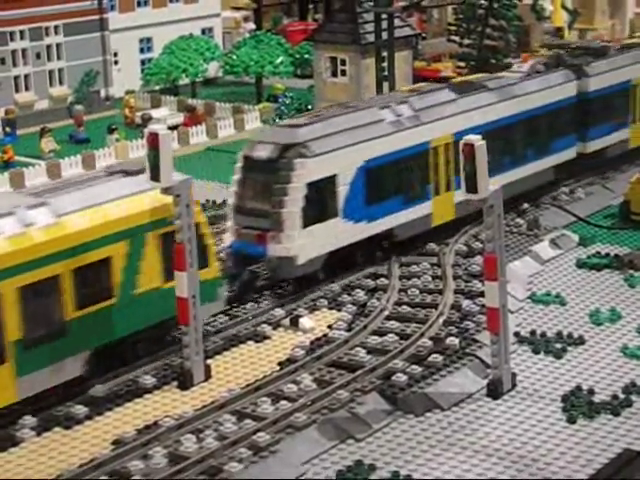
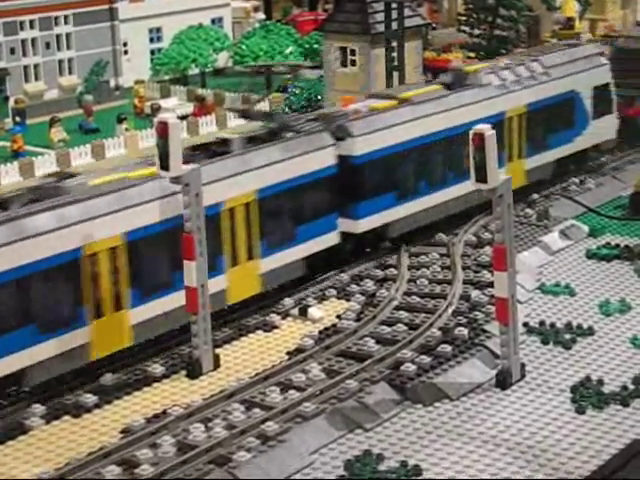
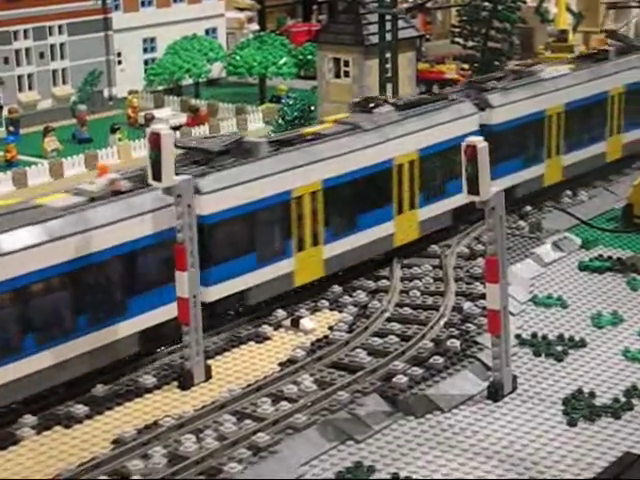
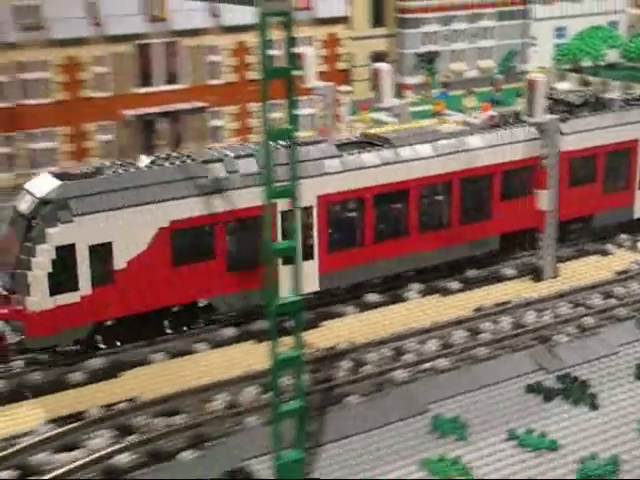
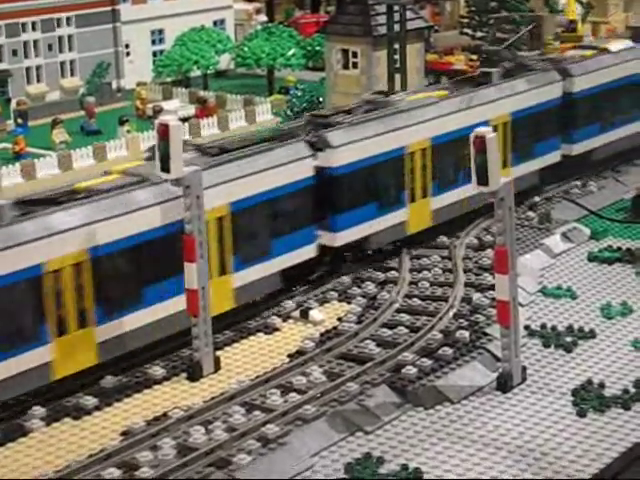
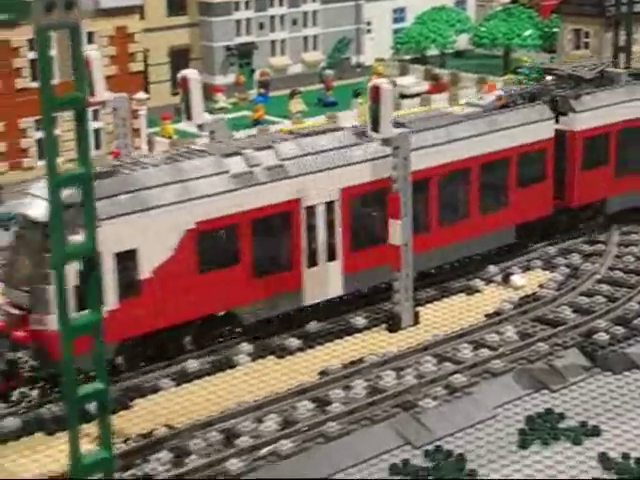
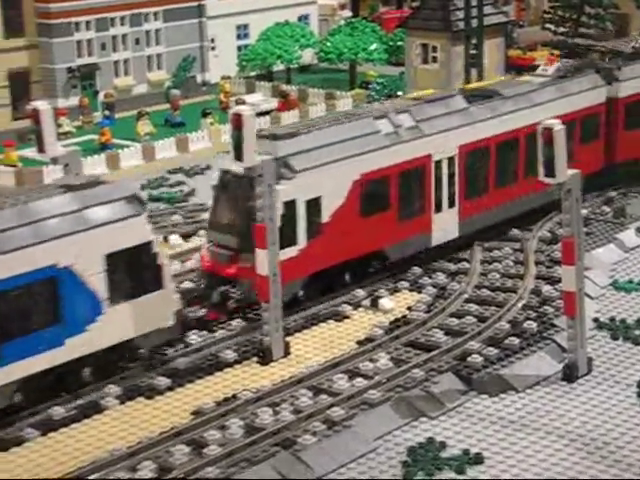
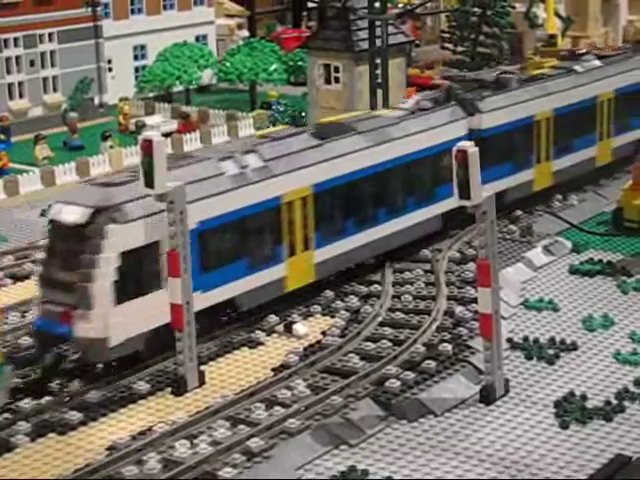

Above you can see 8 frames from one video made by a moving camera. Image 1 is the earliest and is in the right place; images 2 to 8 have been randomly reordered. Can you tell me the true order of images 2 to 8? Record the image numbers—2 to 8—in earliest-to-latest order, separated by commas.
8, 3, 5, 2, 7, 6, 4
